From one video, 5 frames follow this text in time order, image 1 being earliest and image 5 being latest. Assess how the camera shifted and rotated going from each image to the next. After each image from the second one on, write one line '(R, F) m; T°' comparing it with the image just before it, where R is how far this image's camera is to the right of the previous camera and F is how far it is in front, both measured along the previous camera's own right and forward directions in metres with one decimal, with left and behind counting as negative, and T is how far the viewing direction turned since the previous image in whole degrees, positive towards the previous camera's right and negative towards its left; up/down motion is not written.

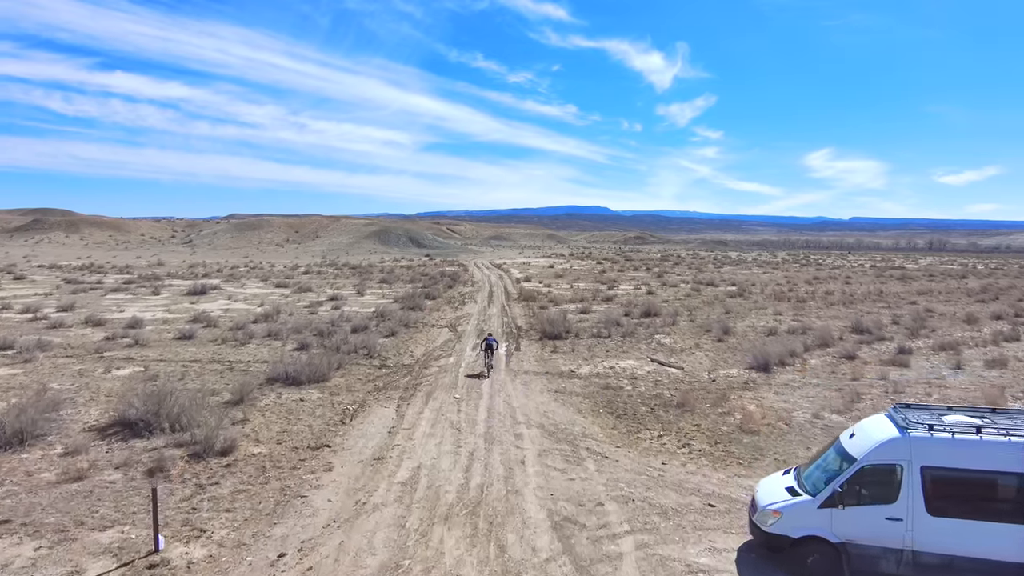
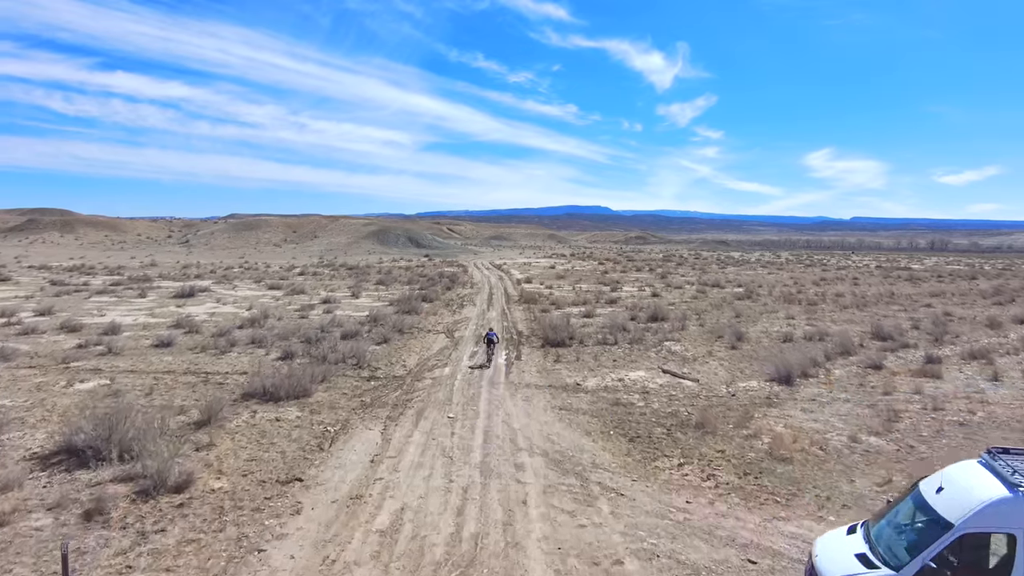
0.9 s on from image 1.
(0.0, +1.2) m; 0°
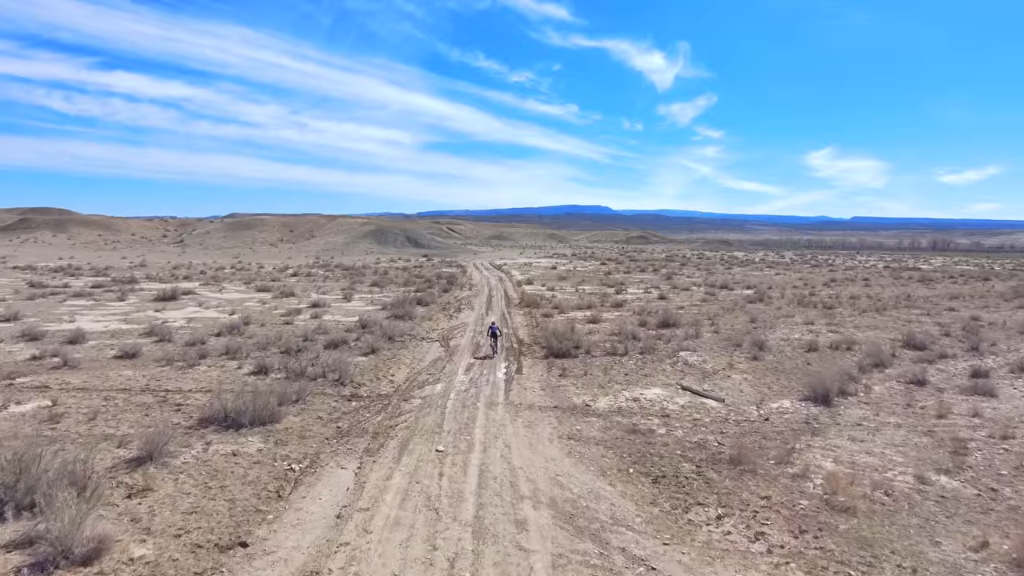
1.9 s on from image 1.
(0.0, +1.7) m; 0°
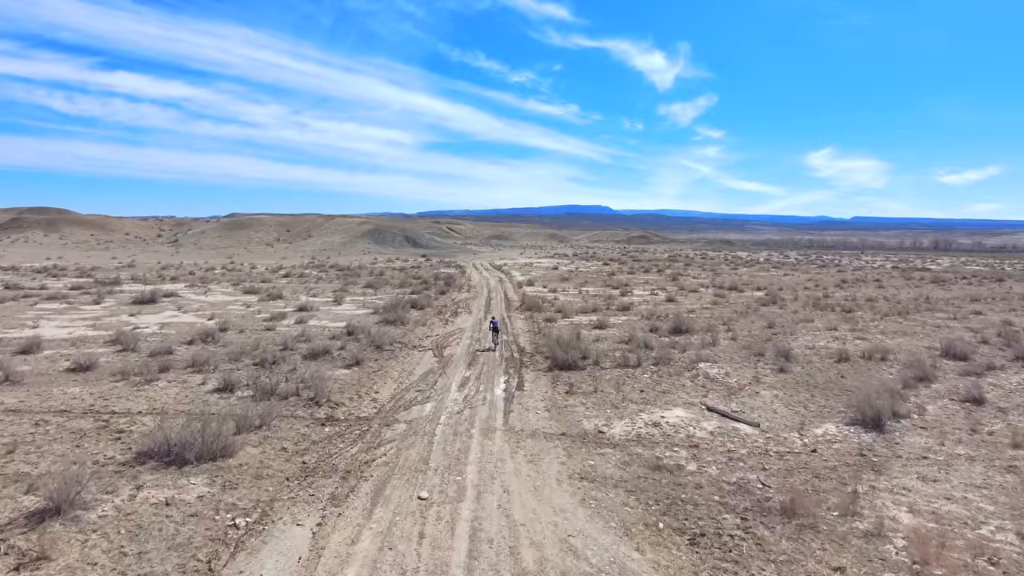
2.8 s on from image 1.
(0.0, +1.7) m; 0°
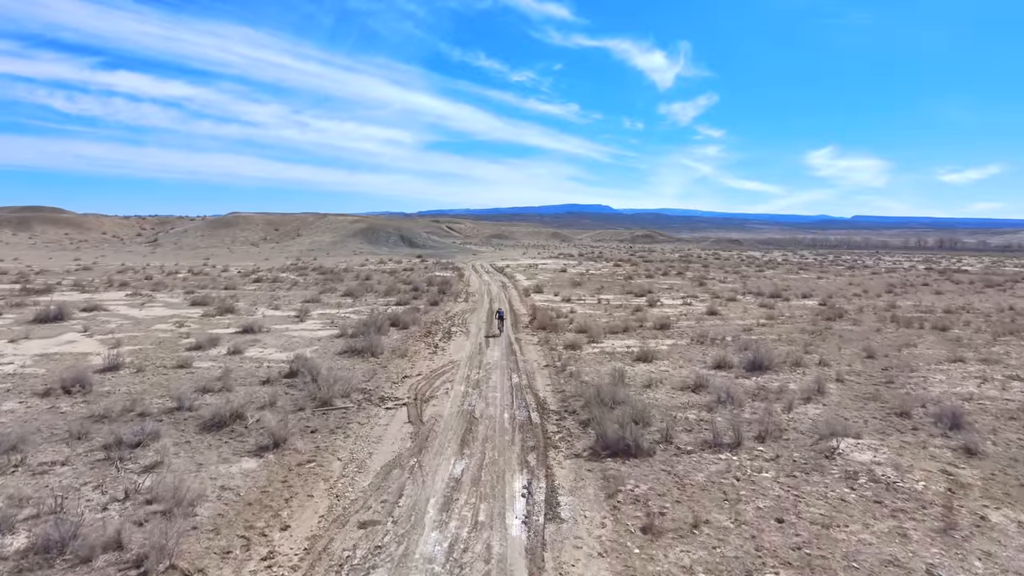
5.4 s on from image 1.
(-0.3, +6.0) m; 0°
